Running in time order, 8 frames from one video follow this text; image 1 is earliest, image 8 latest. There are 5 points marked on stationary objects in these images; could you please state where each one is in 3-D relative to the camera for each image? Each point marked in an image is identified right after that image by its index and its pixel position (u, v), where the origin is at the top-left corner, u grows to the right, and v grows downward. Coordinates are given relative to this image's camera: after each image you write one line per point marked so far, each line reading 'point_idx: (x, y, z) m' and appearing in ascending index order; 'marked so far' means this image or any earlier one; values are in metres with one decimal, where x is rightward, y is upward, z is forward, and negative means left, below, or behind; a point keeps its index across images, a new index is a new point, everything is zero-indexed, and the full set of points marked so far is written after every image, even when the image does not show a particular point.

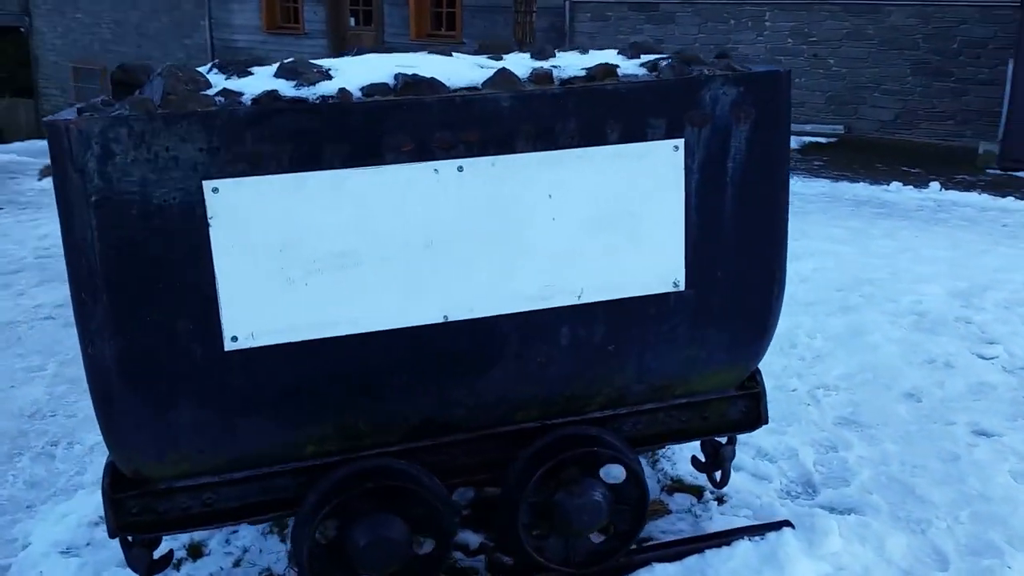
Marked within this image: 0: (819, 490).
0: (+0.6, -0.4, +2.1) m
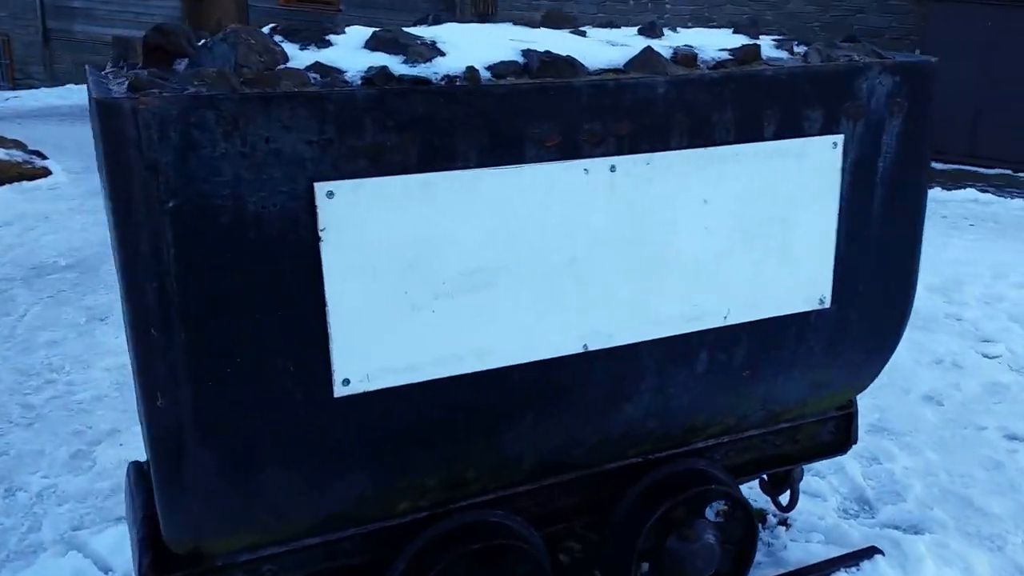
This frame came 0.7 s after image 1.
0: (+0.7, -0.4, +2.0) m
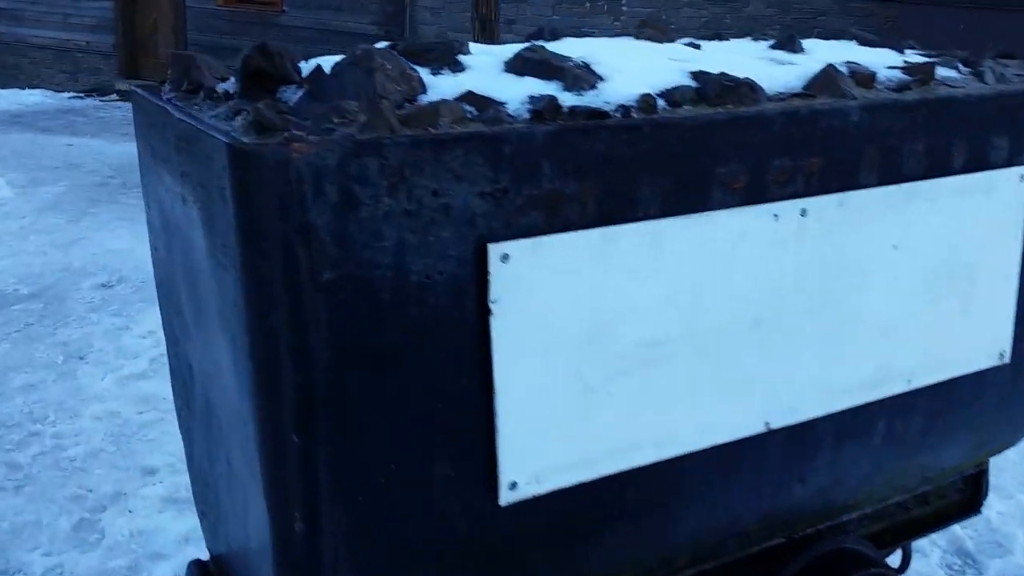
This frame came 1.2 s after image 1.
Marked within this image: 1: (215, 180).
0: (+0.9, -0.5, +1.8) m
1: (-0.3, +0.1, +0.9) m
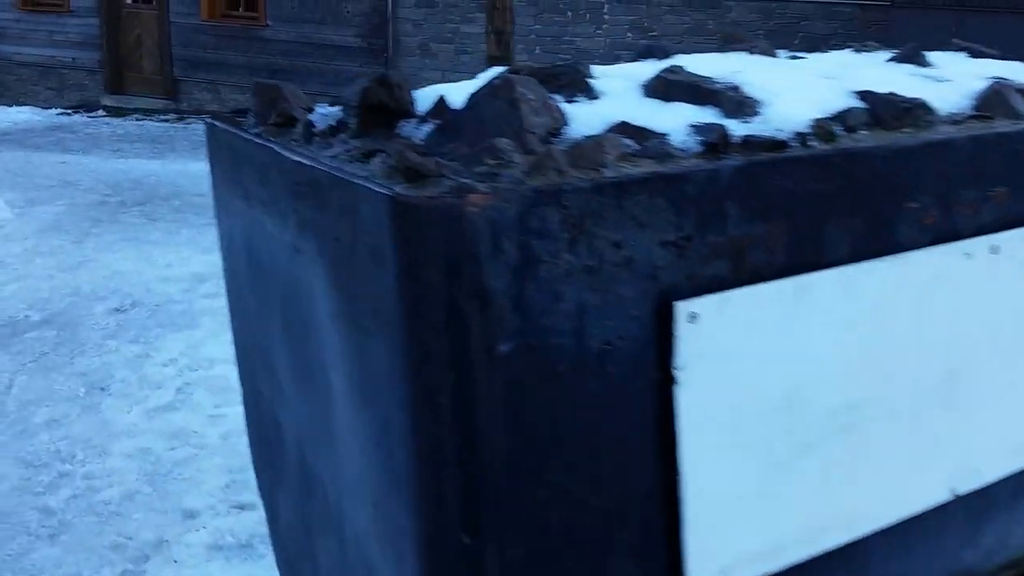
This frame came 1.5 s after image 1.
0: (+1.0, -0.5, +1.7) m
1: (-0.1, 0.0, +0.8) m
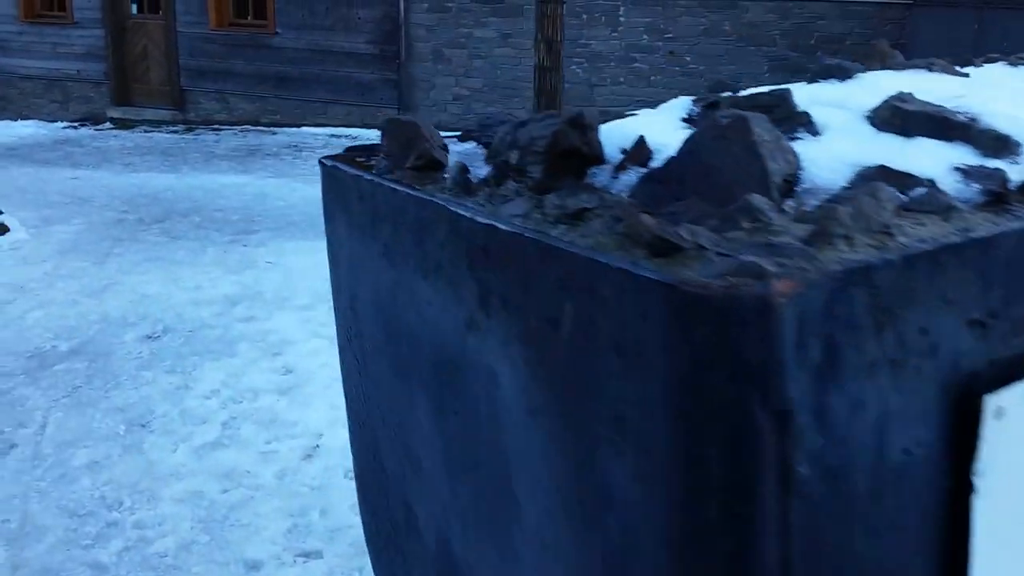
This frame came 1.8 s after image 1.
0: (+1.2, -0.6, +1.6) m
1: (+0.1, 0.0, +0.6) m
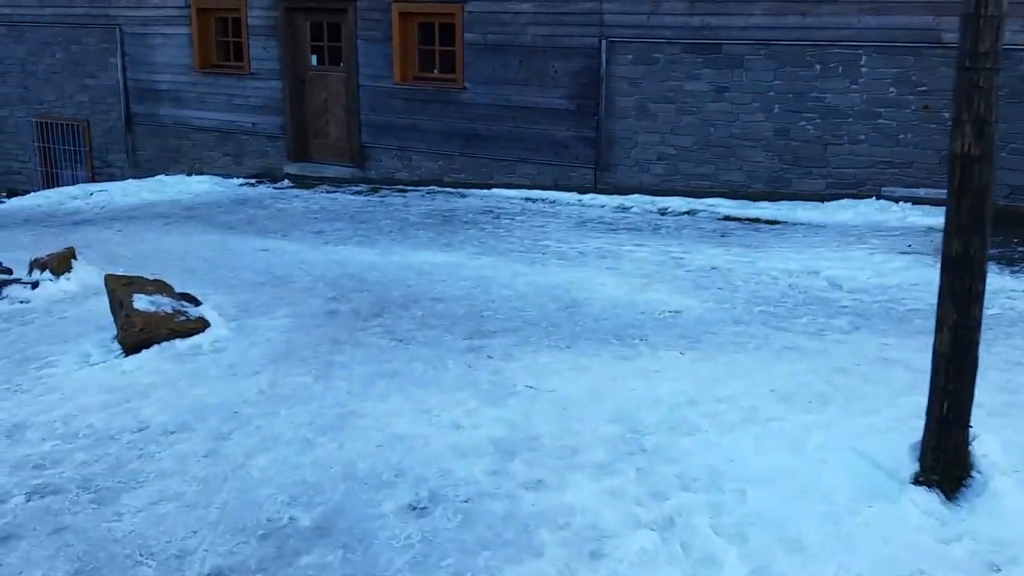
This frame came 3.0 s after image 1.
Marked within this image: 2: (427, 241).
0: (+2.0, -1.1, +0.3) m
1: (+0.8, -0.5, -0.6) m
2: (-0.8, +0.4, +9.3) m
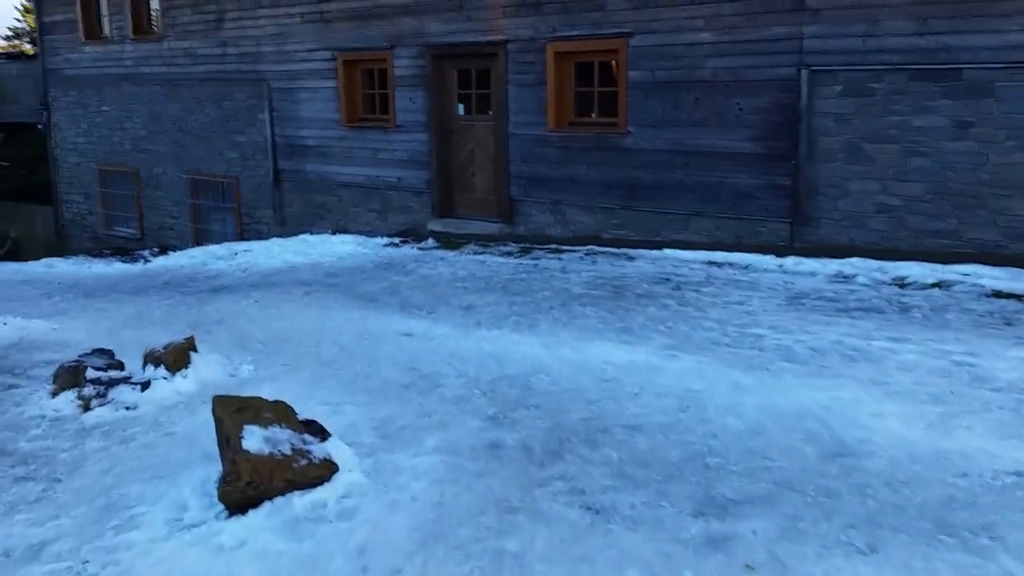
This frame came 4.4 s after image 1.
0: (+2.2, -1.4, -1.8) m
1: (+0.9, -0.8, -2.4) m
2: (+0.7, -0.3, +7.6) m
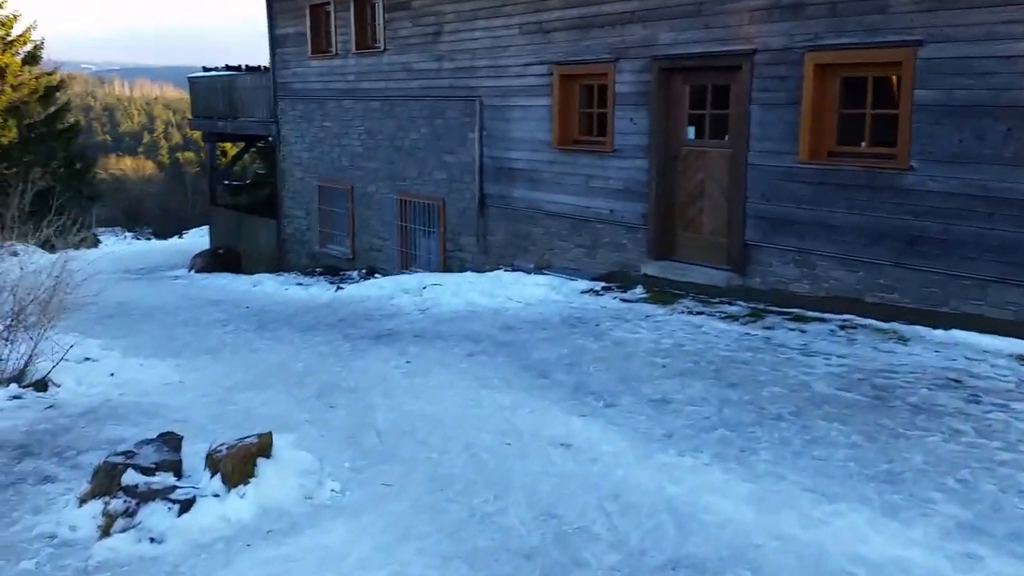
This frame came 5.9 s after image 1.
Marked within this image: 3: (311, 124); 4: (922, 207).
0: (+0.9, -1.9, -4.4) m
1: (-0.5, -1.1, -4.7) m
2: (+1.7, -0.9, +5.0) m
3: (-4.0, +3.2, +19.4) m
4: (+3.1, +0.6, +7.6) m
